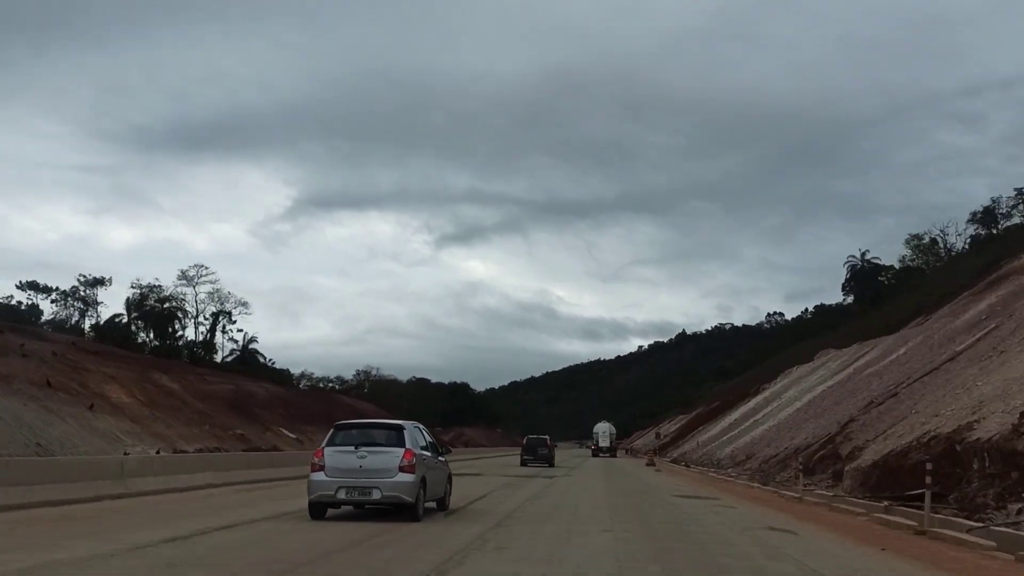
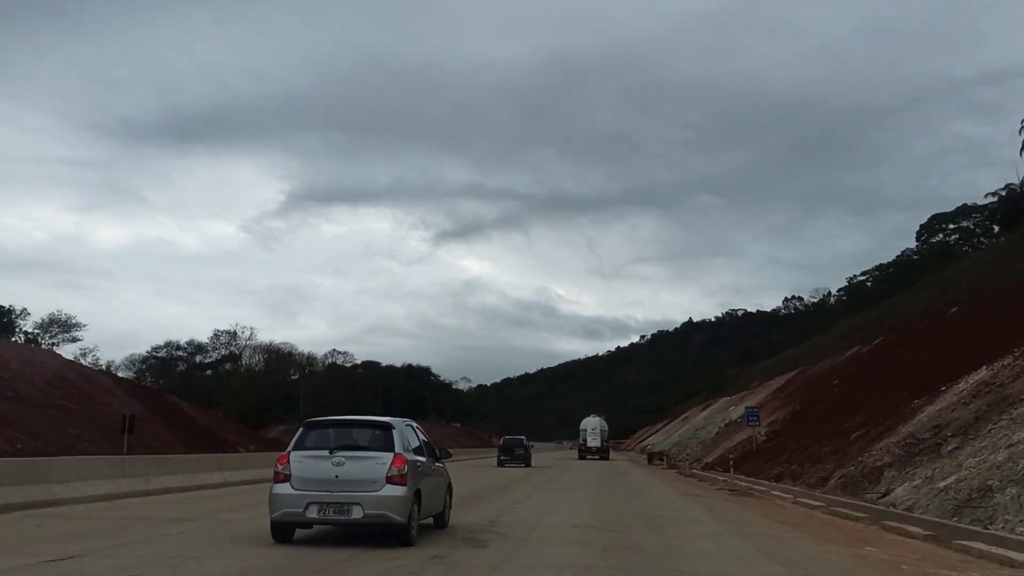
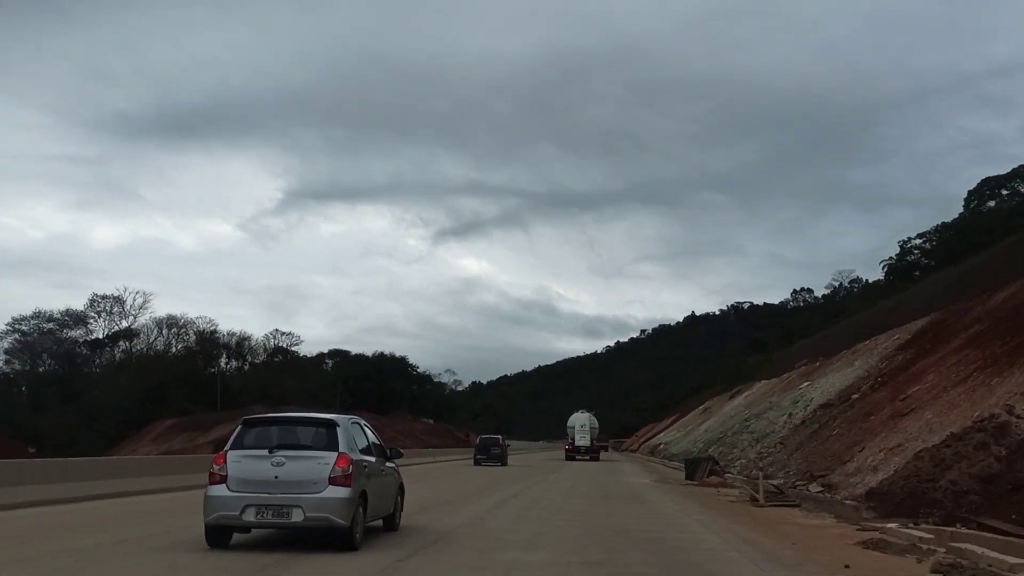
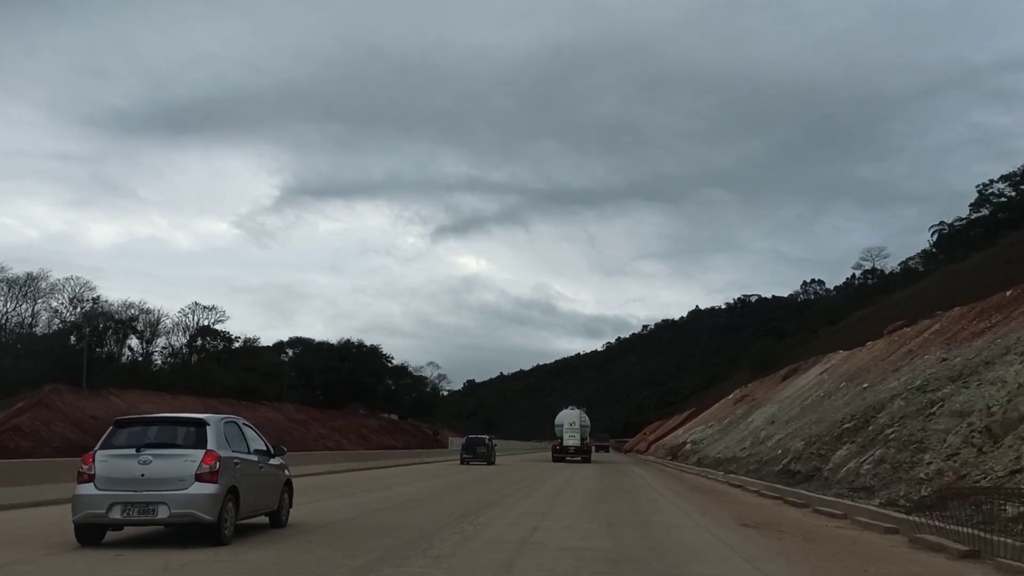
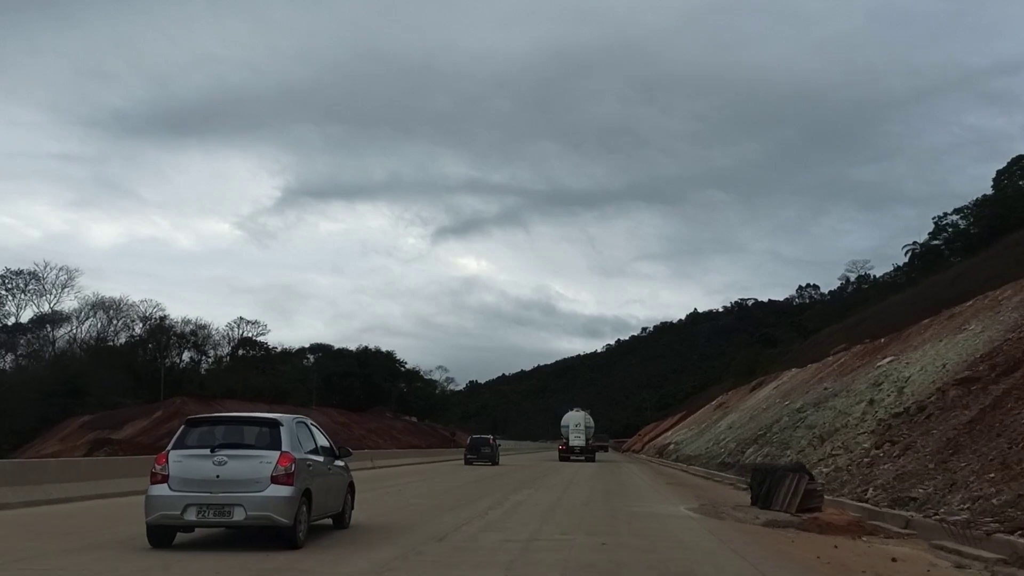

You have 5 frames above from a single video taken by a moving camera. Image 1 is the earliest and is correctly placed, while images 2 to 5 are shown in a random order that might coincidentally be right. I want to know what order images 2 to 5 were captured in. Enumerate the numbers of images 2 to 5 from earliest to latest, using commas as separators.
2, 3, 5, 4
